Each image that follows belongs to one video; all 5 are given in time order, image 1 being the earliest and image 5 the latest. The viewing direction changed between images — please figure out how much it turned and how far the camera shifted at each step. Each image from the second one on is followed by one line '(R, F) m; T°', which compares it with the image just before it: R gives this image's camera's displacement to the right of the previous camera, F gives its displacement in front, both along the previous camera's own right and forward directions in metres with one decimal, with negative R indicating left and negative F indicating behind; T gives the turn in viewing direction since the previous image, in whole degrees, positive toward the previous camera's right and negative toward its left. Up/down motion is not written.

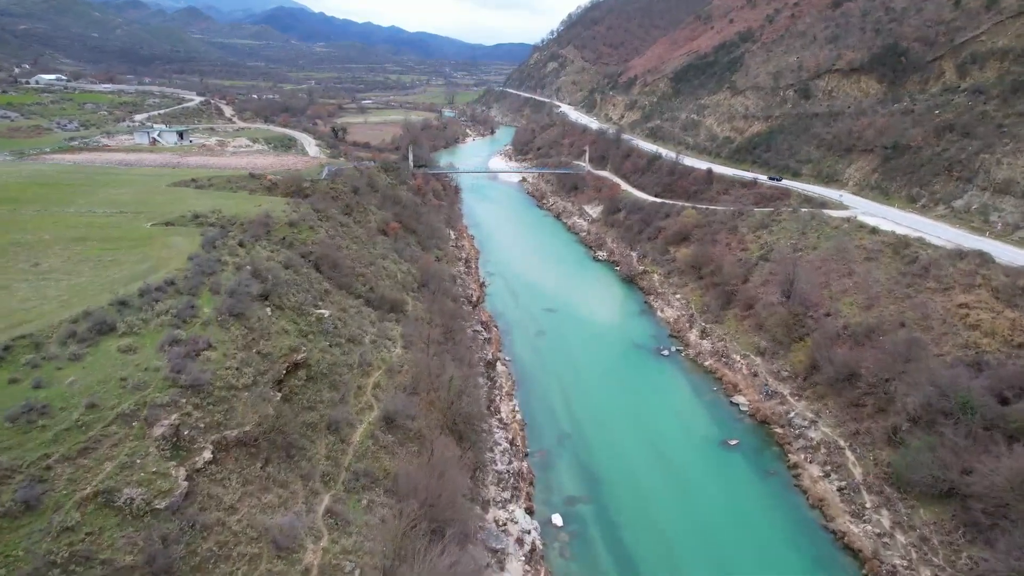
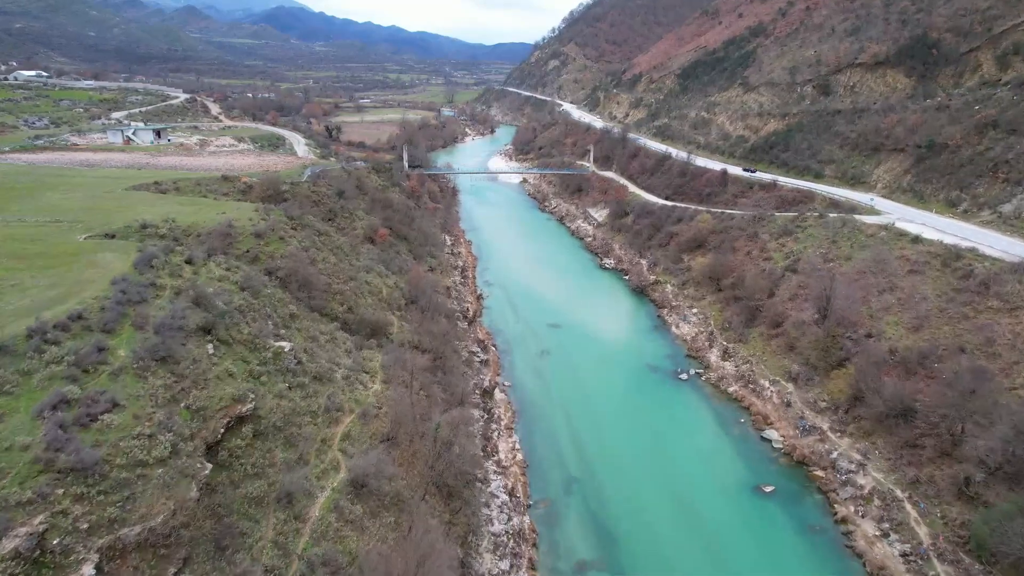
(0.0, +2.1) m; 0°
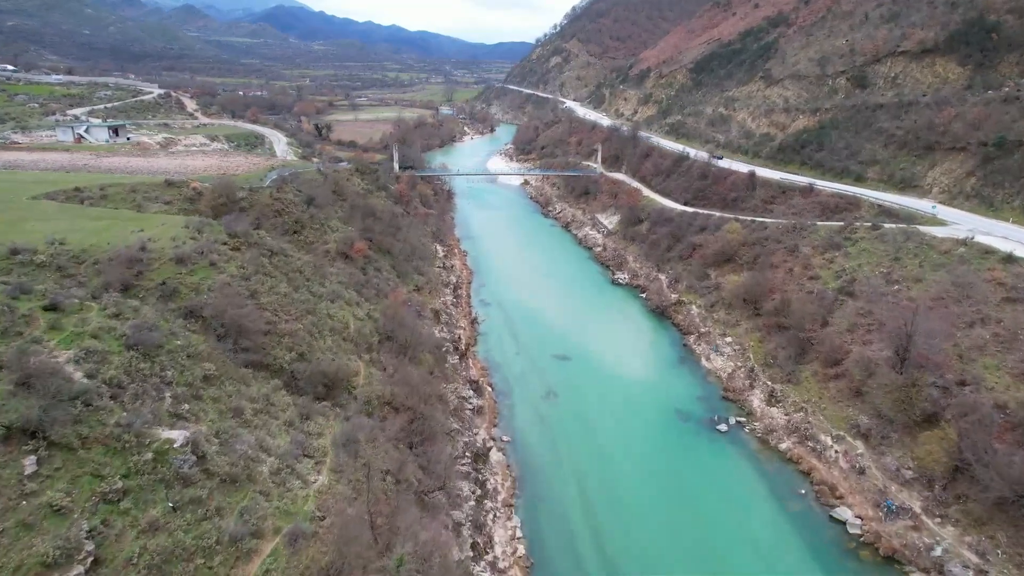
(0.0, +3.3) m; 0°
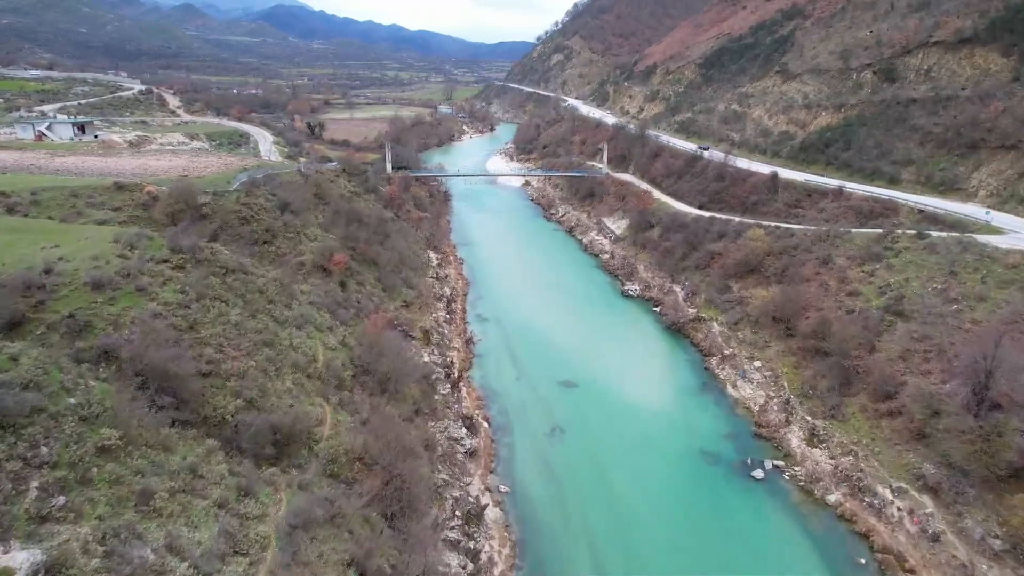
(0.0, +2.2) m; 0°
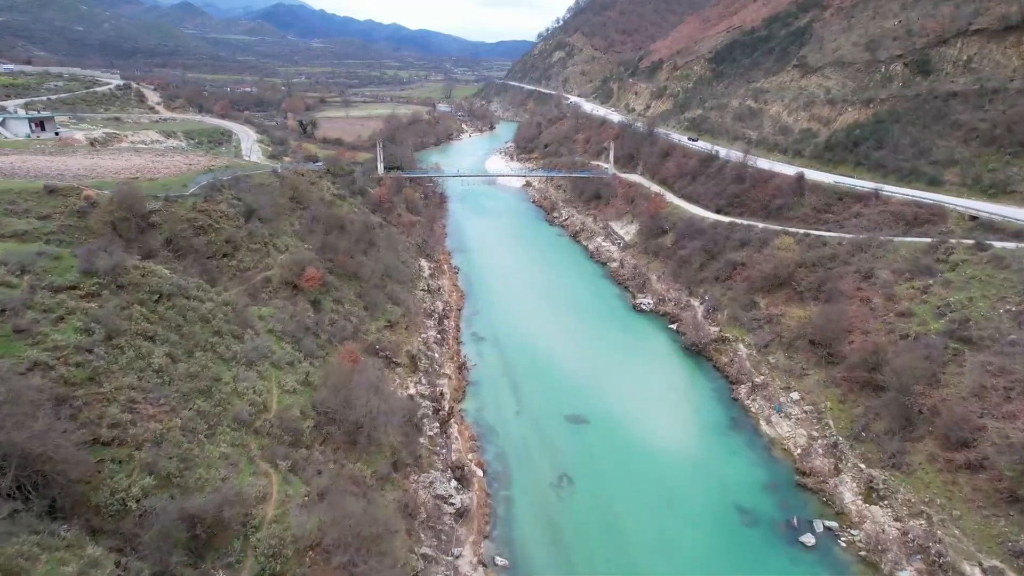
(0.0, +2.2) m; 0°
